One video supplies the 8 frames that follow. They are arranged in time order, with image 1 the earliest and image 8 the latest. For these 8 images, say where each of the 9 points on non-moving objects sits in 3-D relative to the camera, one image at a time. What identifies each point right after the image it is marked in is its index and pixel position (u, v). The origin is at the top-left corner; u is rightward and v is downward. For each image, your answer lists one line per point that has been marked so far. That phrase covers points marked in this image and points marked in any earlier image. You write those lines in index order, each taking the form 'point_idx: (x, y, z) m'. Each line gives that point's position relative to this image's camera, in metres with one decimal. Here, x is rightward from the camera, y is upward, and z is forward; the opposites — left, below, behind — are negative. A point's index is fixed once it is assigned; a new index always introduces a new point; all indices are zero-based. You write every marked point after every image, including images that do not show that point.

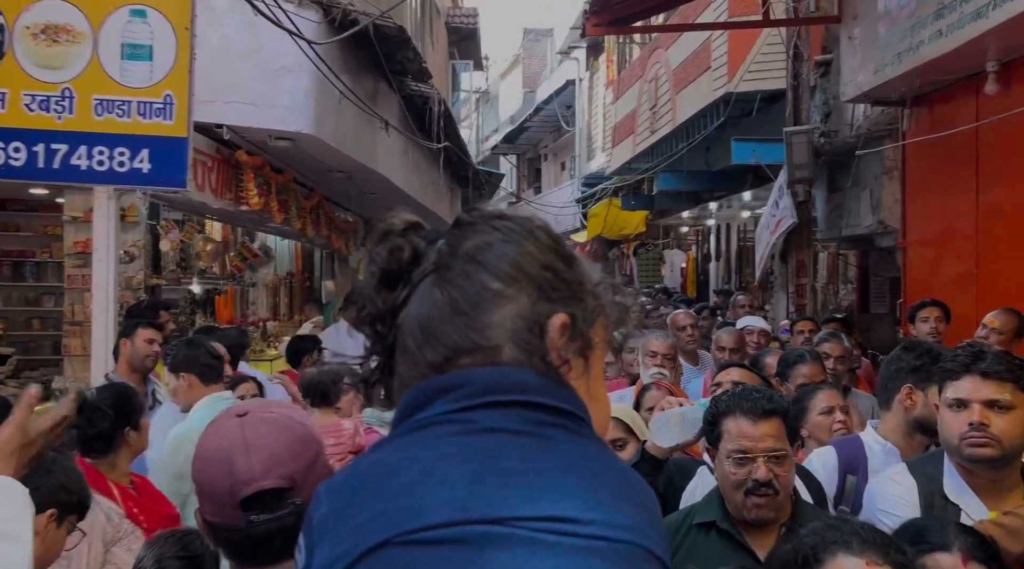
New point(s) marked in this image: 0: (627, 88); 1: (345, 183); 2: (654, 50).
0: (+2.0, +3.5, +17.9) m
1: (-1.6, +1.0, +9.5) m
2: (+2.1, +3.6, +15.4) m
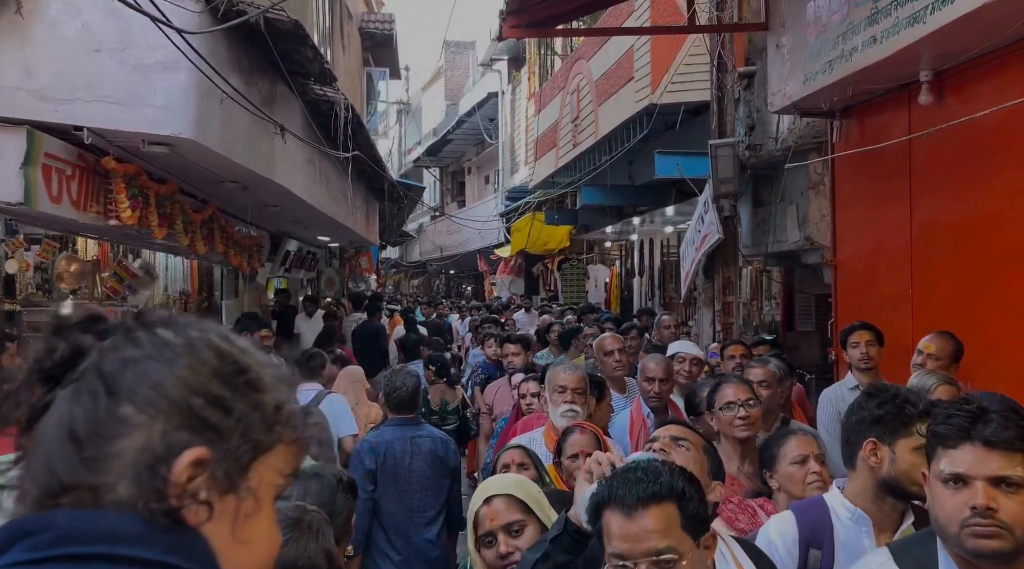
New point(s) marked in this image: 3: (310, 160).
0: (+0.6, +3.2, +17.5) m
1: (-2.4, +0.8, +8.8) m
2: (+0.9, +3.3, +15.0) m
3: (-2.0, +1.2, +9.9) m
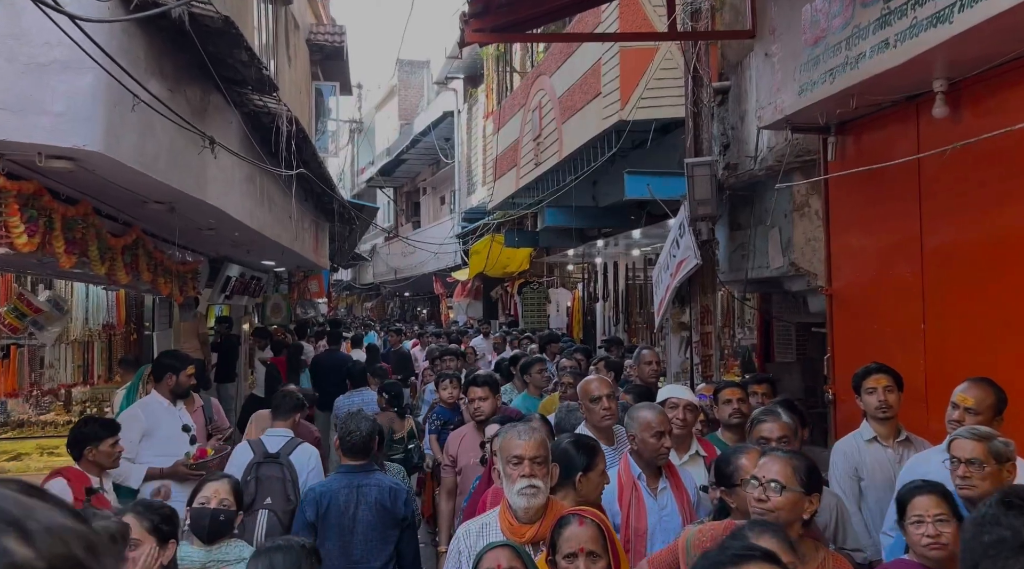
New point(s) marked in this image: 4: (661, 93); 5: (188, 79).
0: (-0.1, +2.8, +16.8) m
1: (-2.7, +0.6, +7.9) m
2: (+0.3, +2.9, +14.4) m
3: (-2.4, +1.0, +9.1) m
4: (+1.4, +1.8, +9.8) m
5: (-2.2, +1.4, +7.0) m
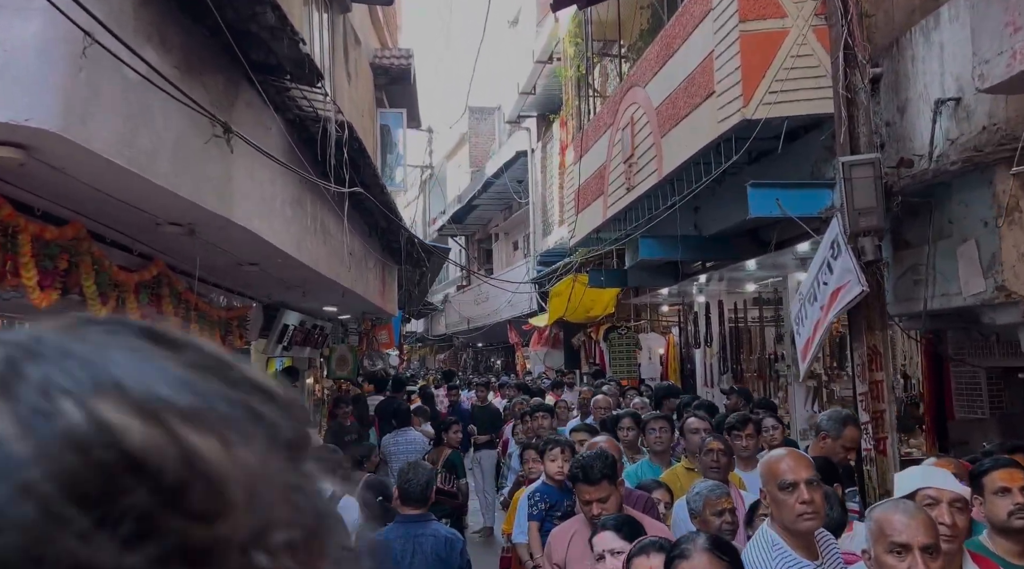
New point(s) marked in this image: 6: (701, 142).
0: (+1.2, +2.1, +15.1) m
1: (-2.0, +0.3, +6.3) m
2: (+1.4, +2.4, +12.6) m
3: (-1.6, +0.6, +7.5) m
4: (+2.2, +1.6, +7.9) m
5: (-1.6, +1.2, +5.4) m
6: (+1.7, +1.3, +9.2) m
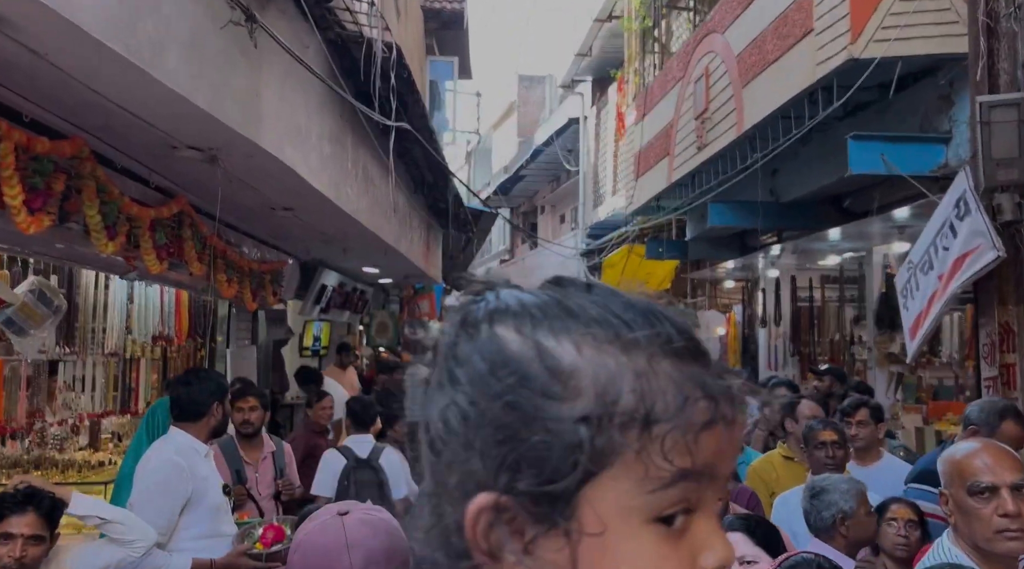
0: (+2.0, +2.5, +14.0) m
1: (-1.6, +0.6, +5.5) m
2: (+2.1, +2.8, +11.6) m
3: (-1.2, +1.0, +6.6) m
4: (+2.7, +1.8, +6.9) m
5: (-1.2, +1.5, +4.5) m
6: (+2.3, +1.6, +8.2) m
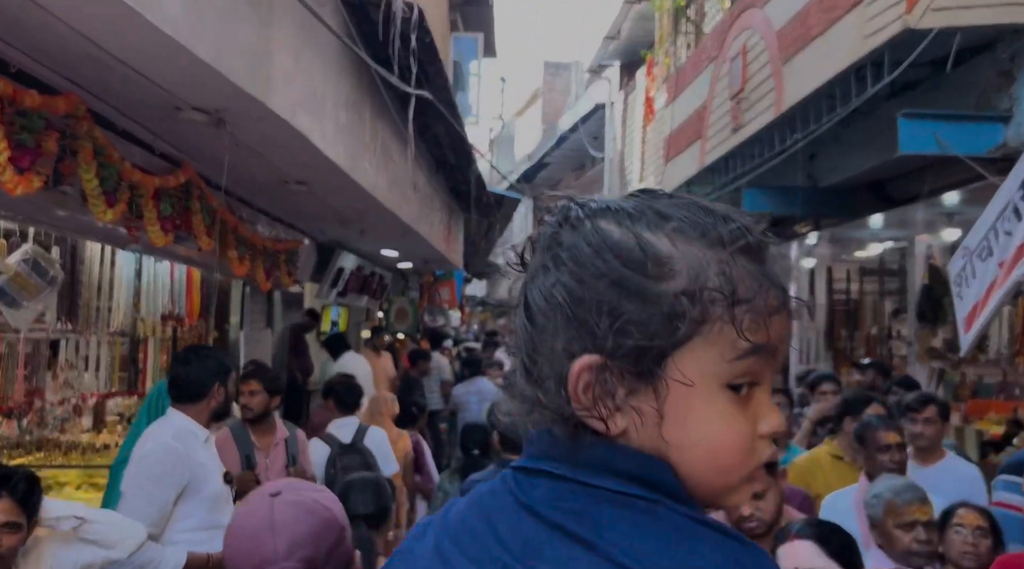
0: (+2.3, +2.7, +13.6) m
1: (-1.5, +0.8, +5.1) m
2: (+2.5, +2.9, +11.1) m
3: (-1.0, +1.1, +6.2) m
4: (+2.9, +1.9, +6.4) m
5: (-1.1, +1.6, +4.1) m
6: (+2.5, +1.7, +7.7) m
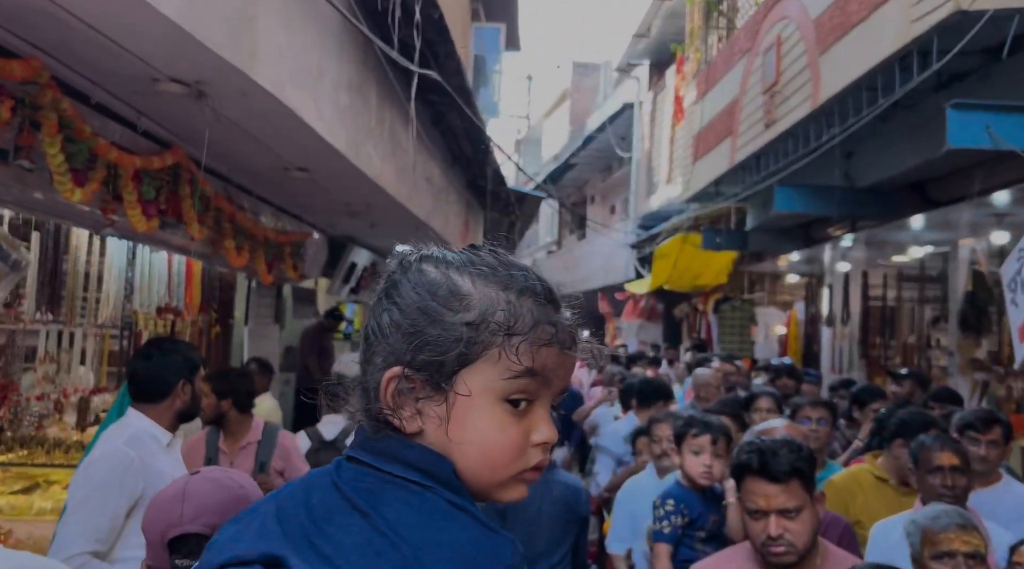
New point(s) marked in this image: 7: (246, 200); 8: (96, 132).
0: (+2.7, +2.6, +13.0) m
1: (-1.4, +0.8, +4.7) m
2: (+2.7, +2.9, +10.6) m
3: (-0.9, +1.1, +5.7) m
4: (+3.0, +1.8, +5.9) m
5: (-1.0, +1.7, +3.6) m
6: (+2.6, +1.6, +7.2) m
7: (-1.9, +0.6, +7.2) m
8: (-1.9, +0.7, +4.6) m
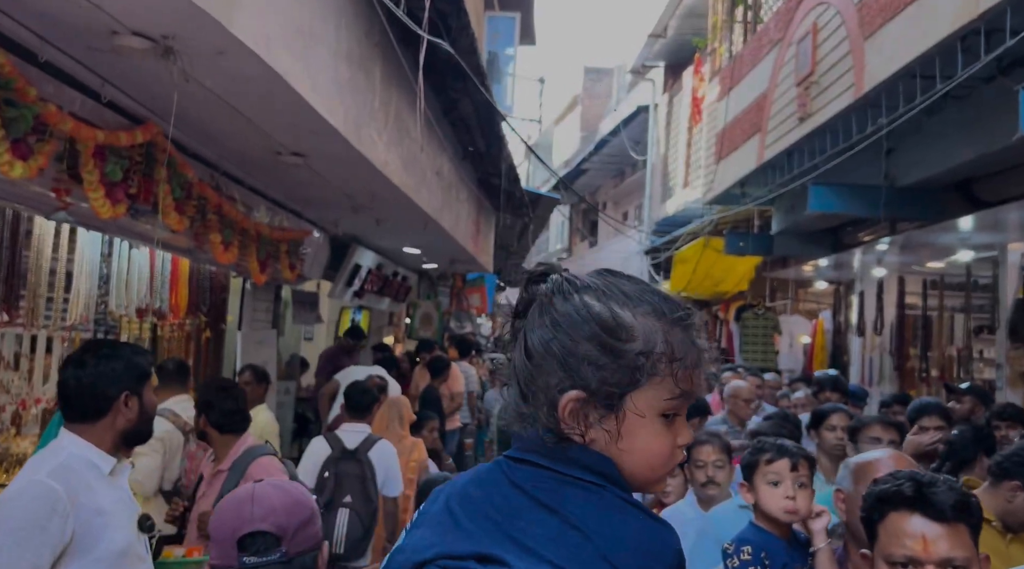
0: (+2.8, +2.6, +12.3) m
1: (-1.3, +0.8, +4.0) m
2: (+2.9, +2.8, +9.9) m
3: (-0.8, +1.2, +5.0) m
4: (+3.1, +1.8, +5.1) m
5: (-0.9, +1.7, +2.9) m
6: (+2.7, +1.6, +6.4) m
7: (-1.8, +0.6, +6.5) m
8: (-1.8, +0.7, +3.9) m
